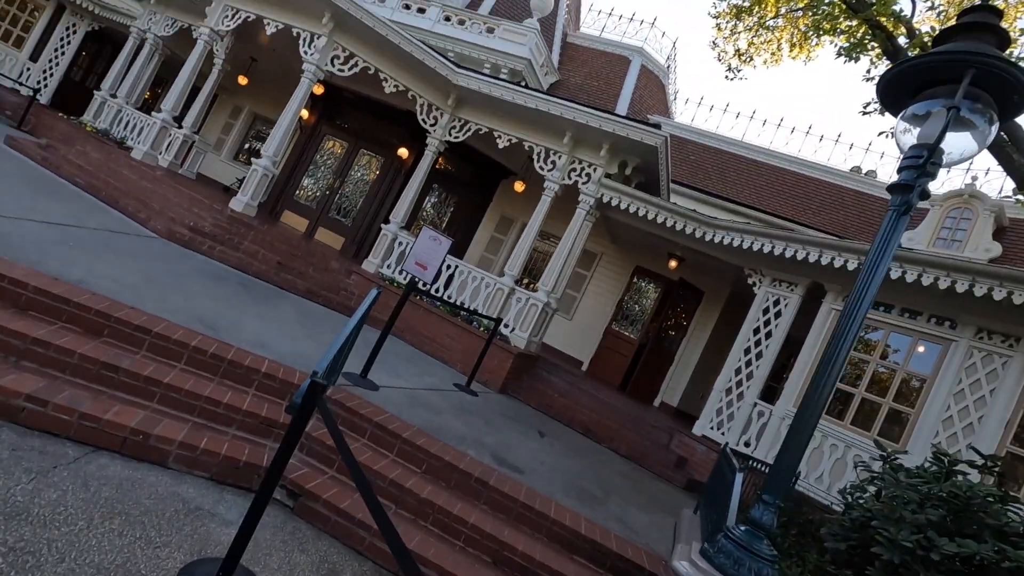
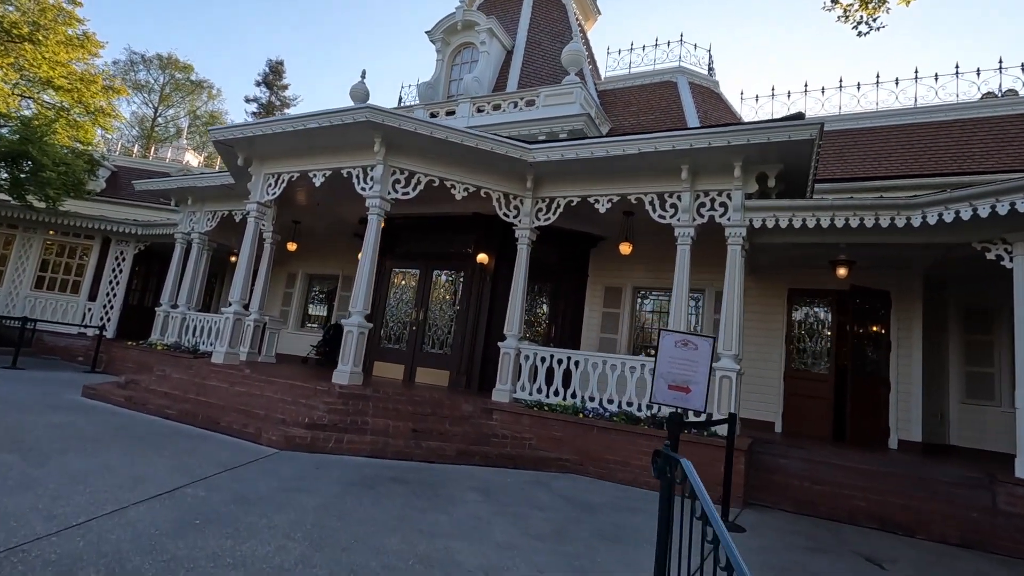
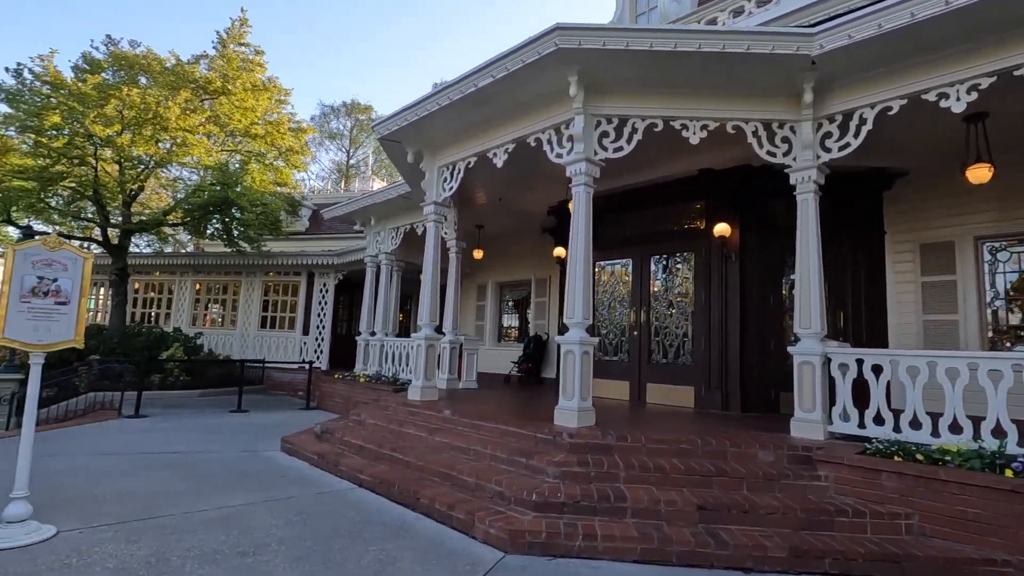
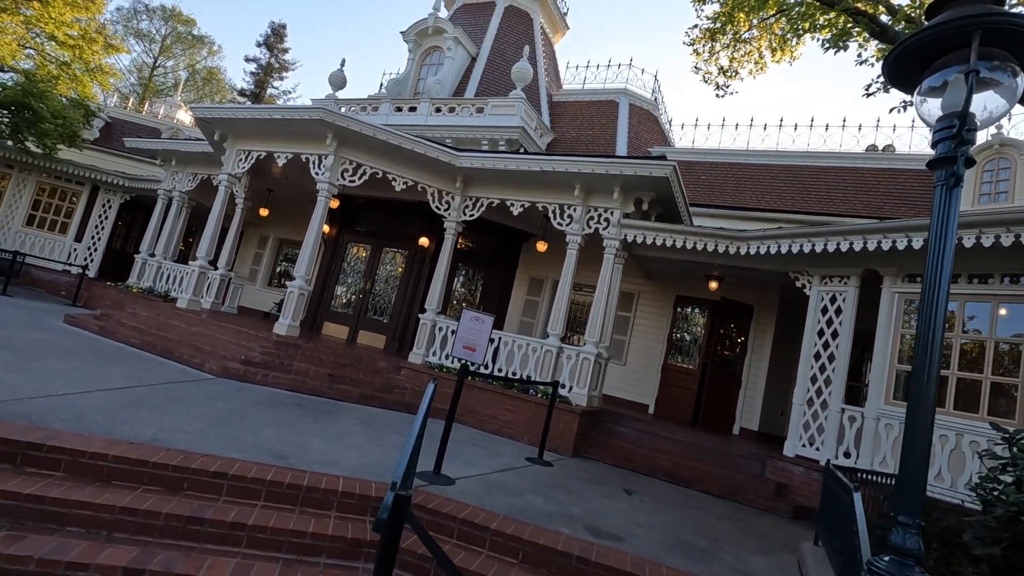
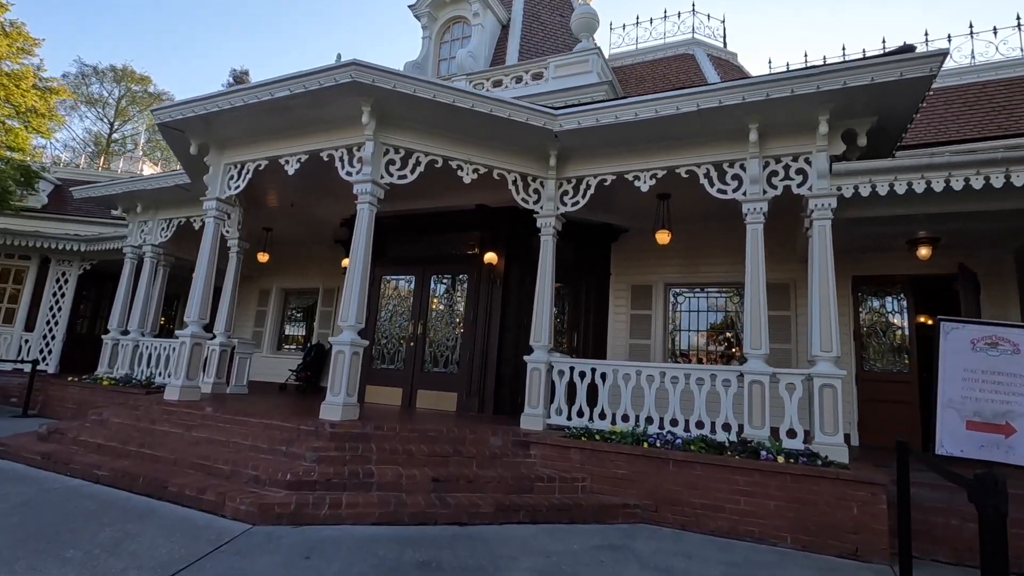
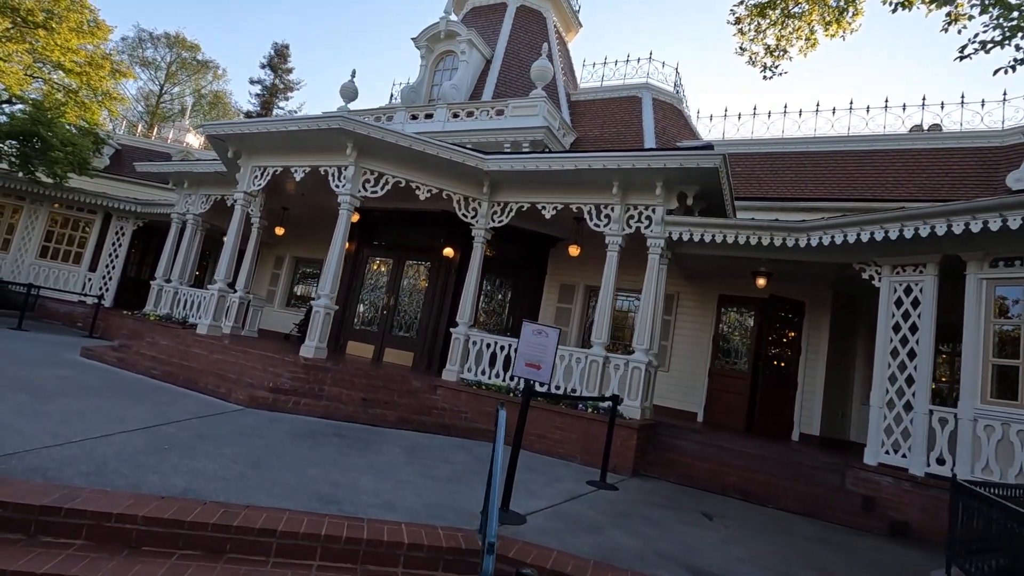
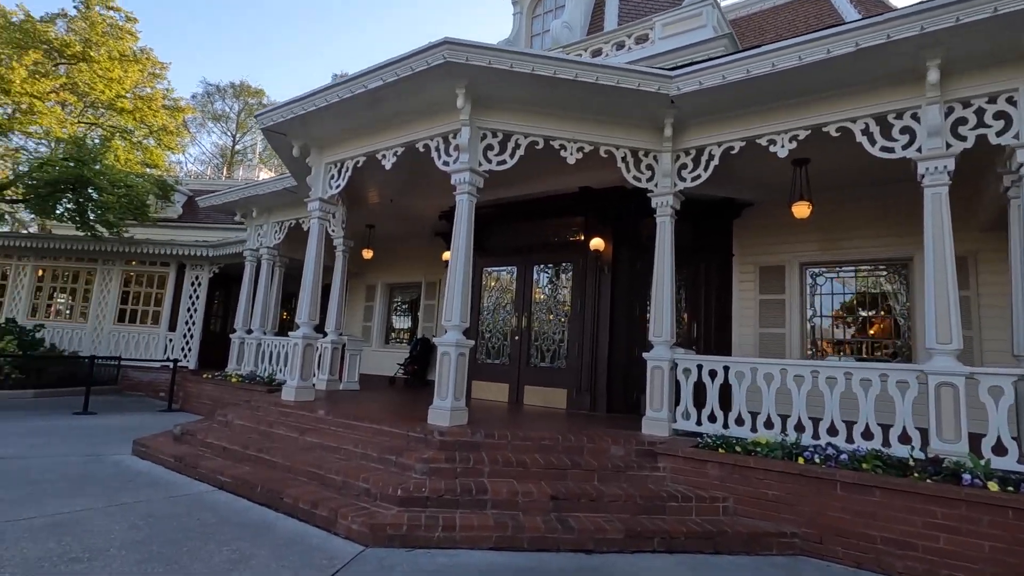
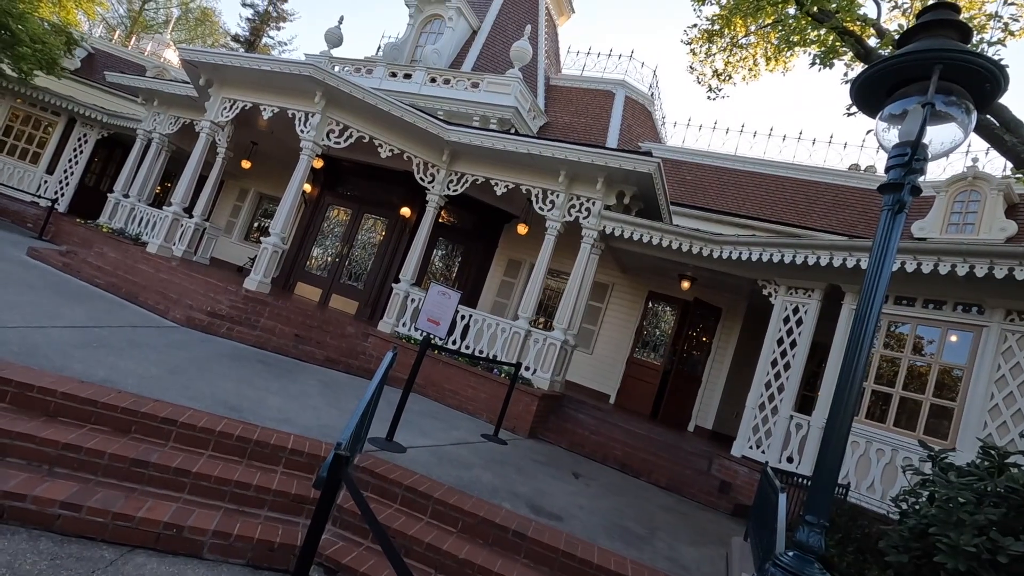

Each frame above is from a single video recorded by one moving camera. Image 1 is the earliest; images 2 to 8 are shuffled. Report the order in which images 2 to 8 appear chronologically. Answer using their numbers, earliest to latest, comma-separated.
8, 4, 6, 2, 5, 7, 3
